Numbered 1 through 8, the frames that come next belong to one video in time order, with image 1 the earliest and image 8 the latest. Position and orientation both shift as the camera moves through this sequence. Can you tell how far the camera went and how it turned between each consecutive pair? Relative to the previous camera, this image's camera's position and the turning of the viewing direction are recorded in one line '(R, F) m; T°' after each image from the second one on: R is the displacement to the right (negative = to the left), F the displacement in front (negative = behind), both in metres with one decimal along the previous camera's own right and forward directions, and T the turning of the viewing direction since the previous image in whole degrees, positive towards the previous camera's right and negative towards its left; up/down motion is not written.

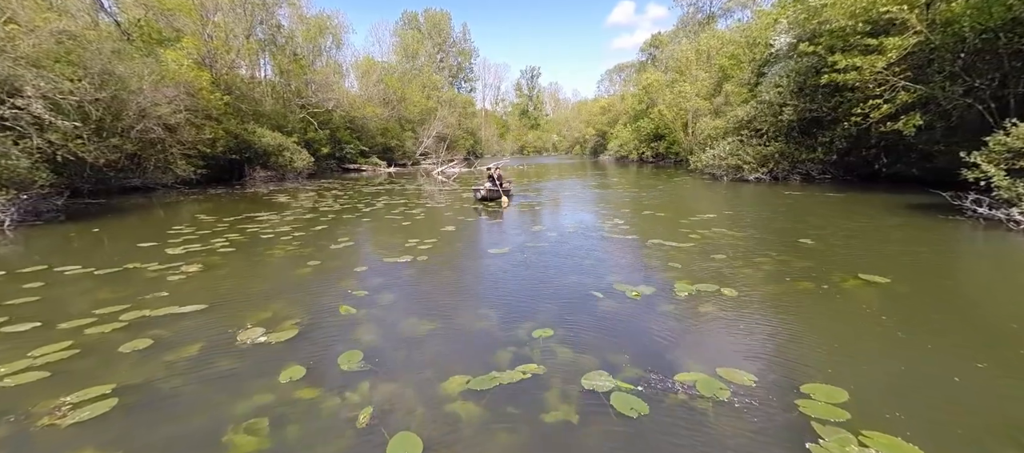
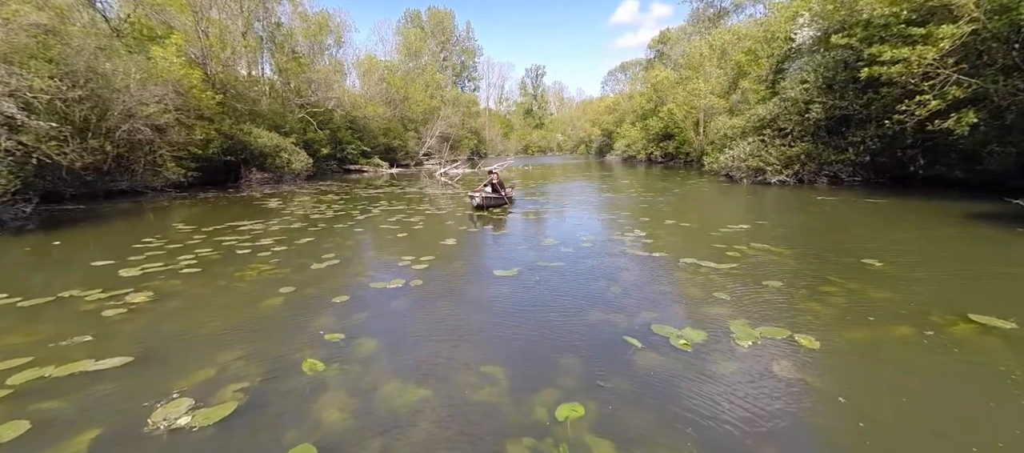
(-0.1, +1.0) m; -1°
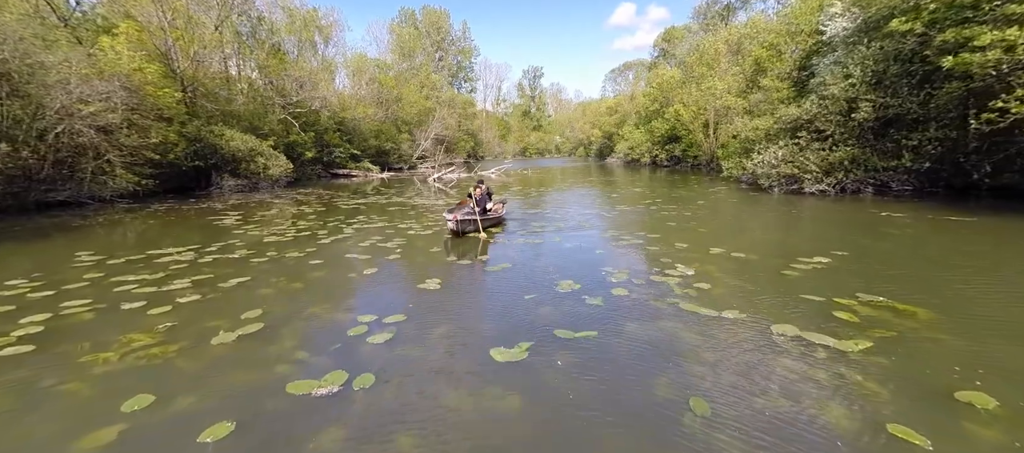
(-0.1, +2.2) m; 0°
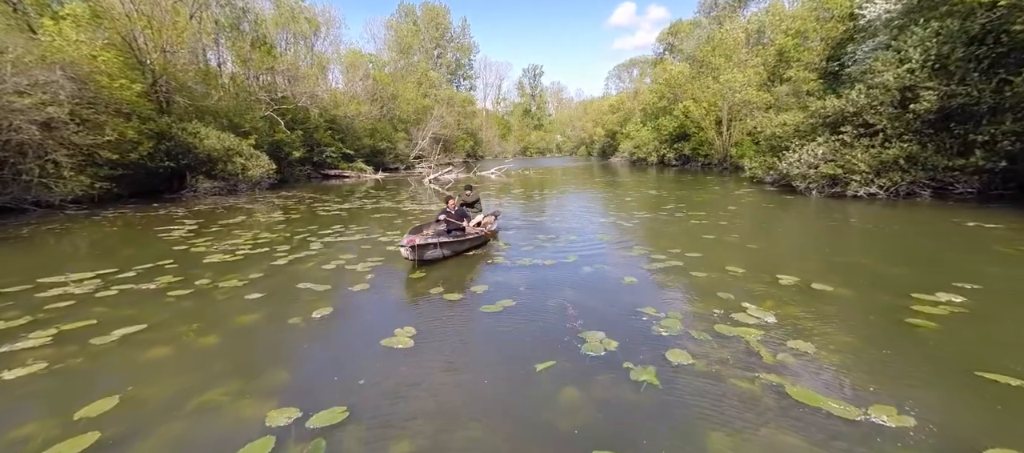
(0.0, +1.9) m; 0°
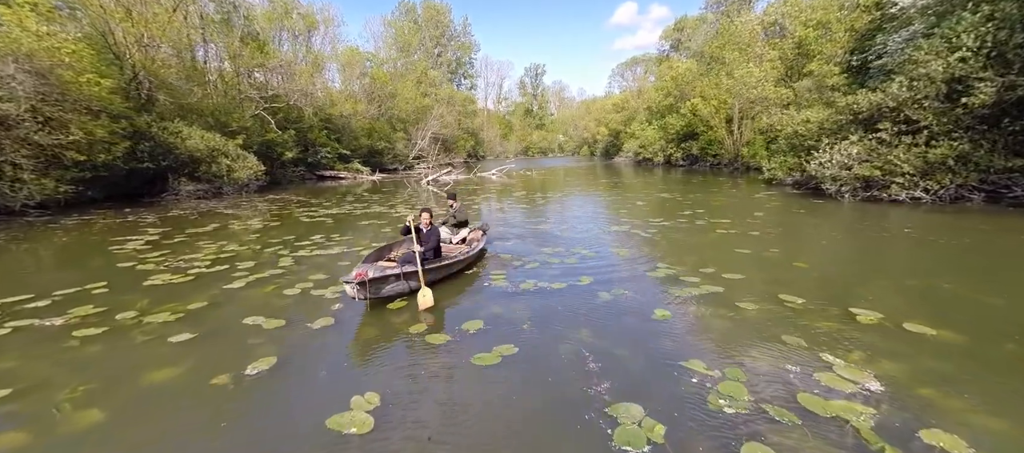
(0.0, +1.3) m; 0°
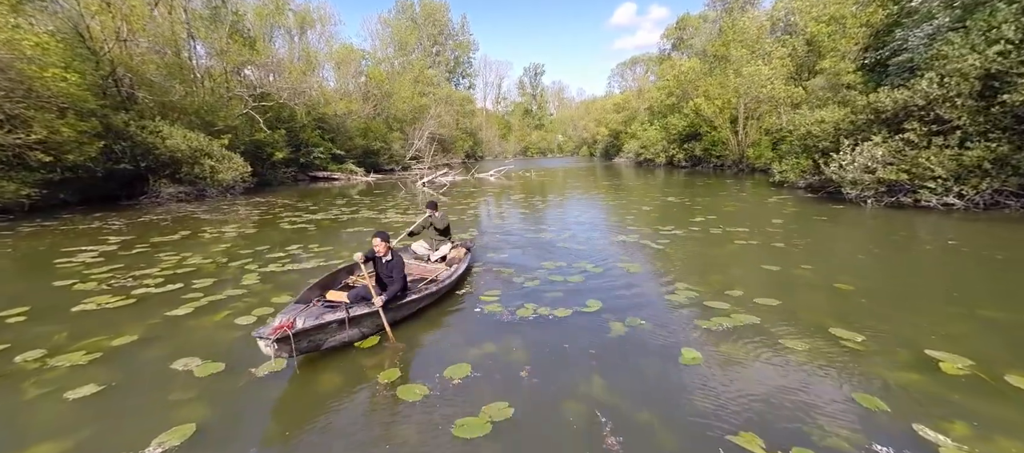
(0.0, +0.9) m; 0°
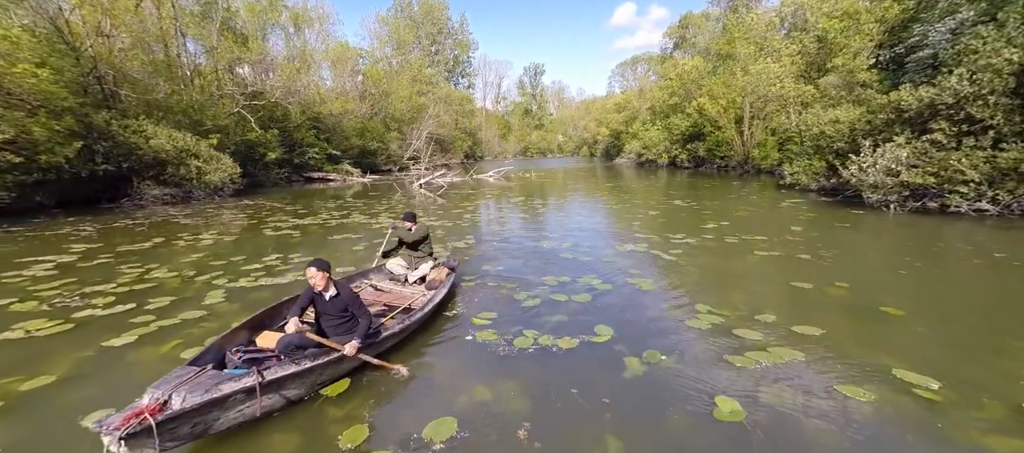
(0.0, +0.8) m; 0°
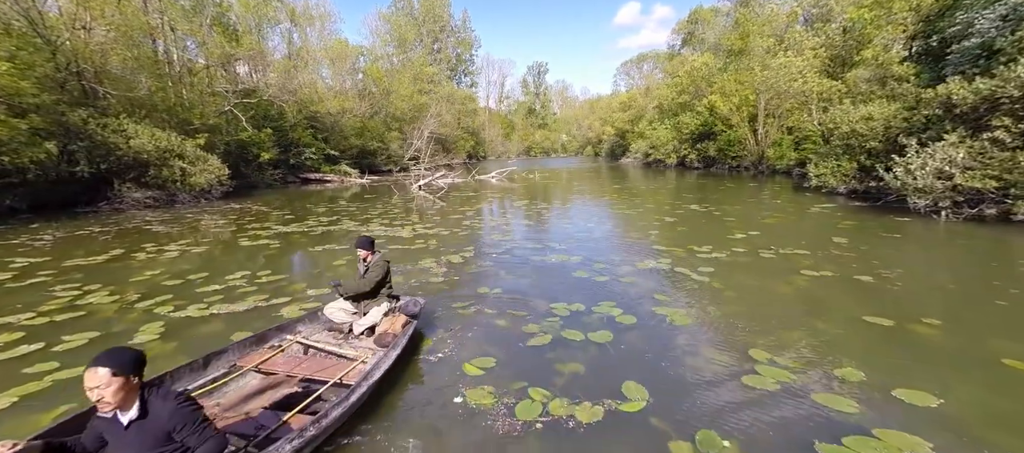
(0.0, +1.2) m; 0°
